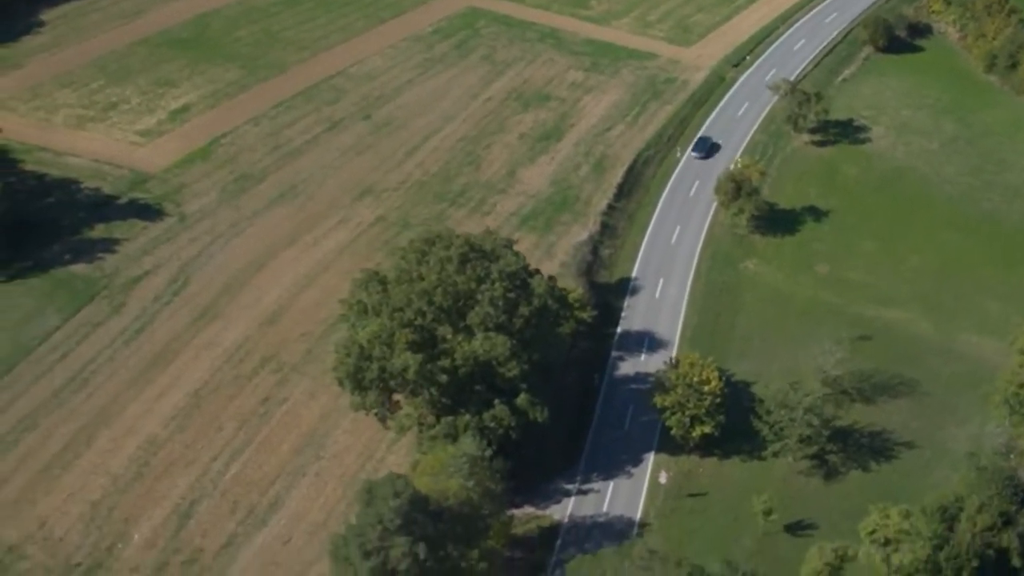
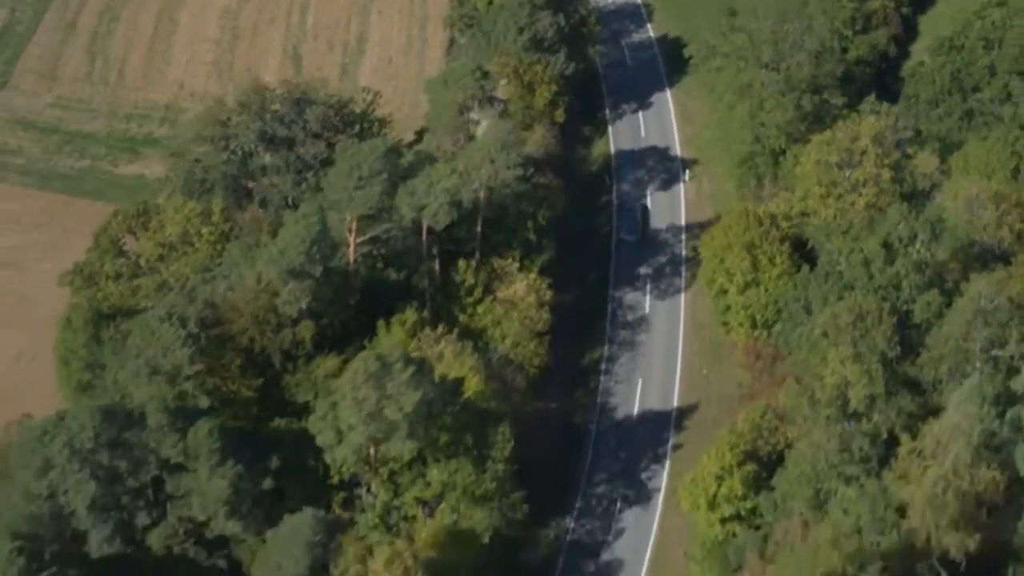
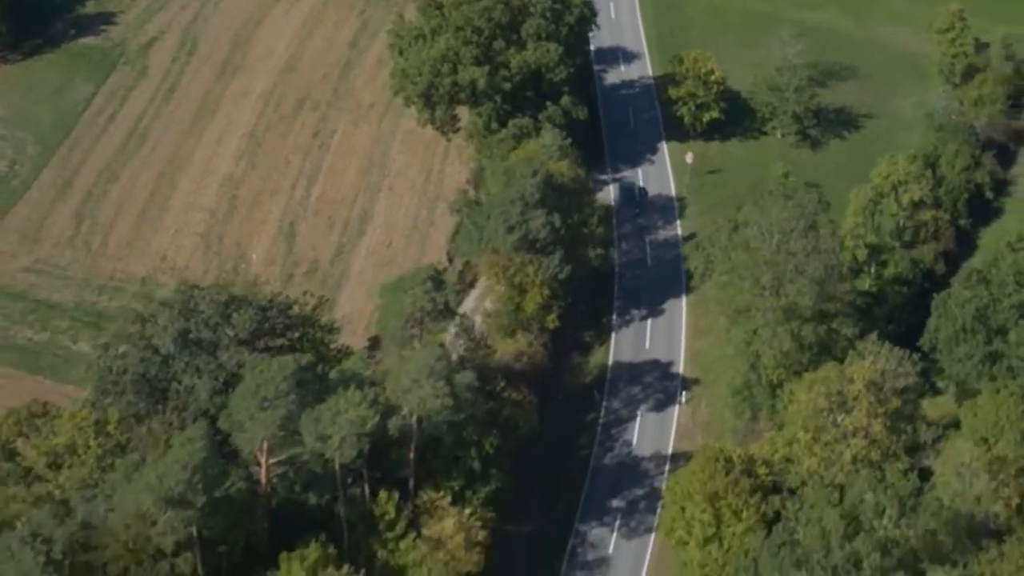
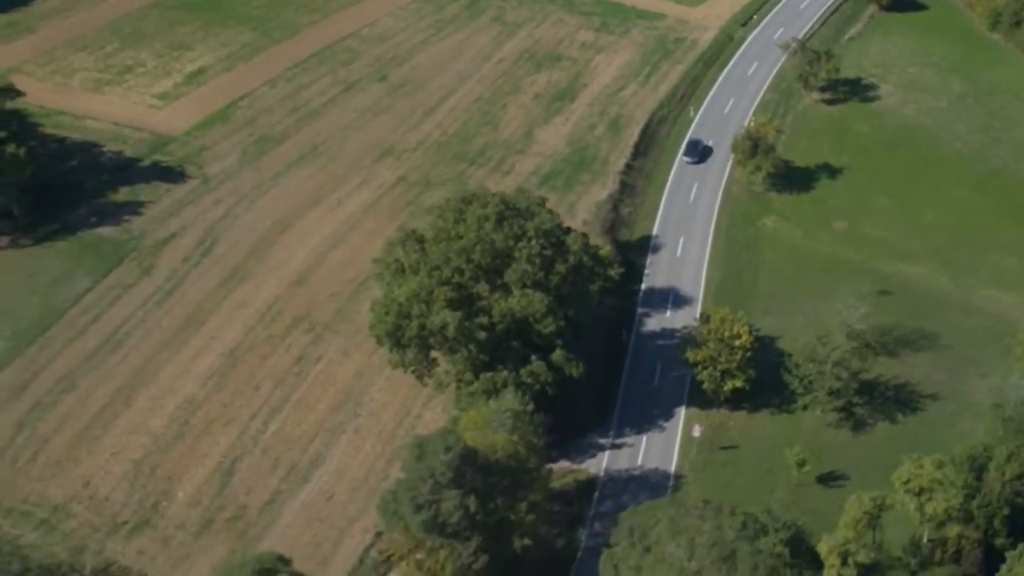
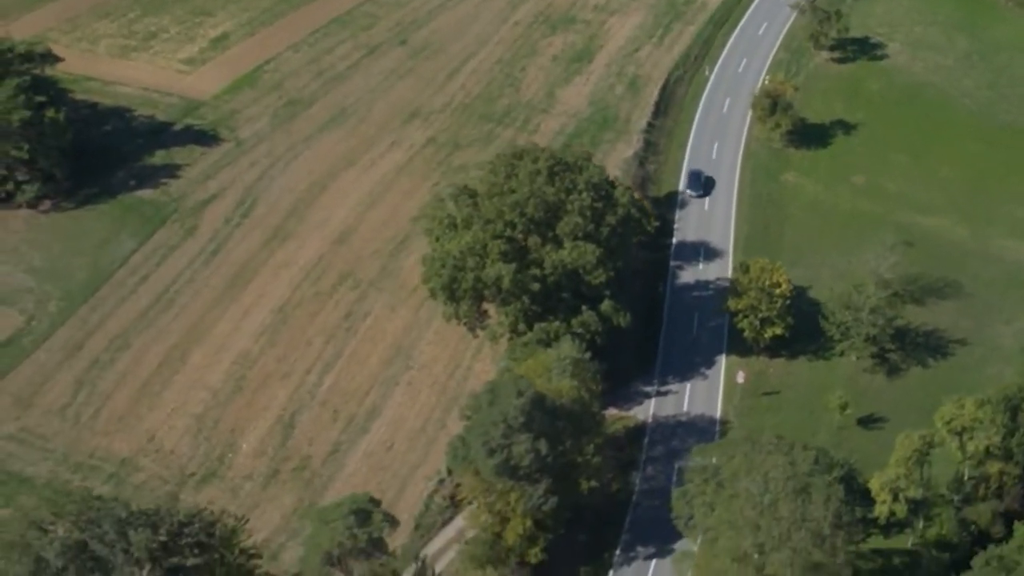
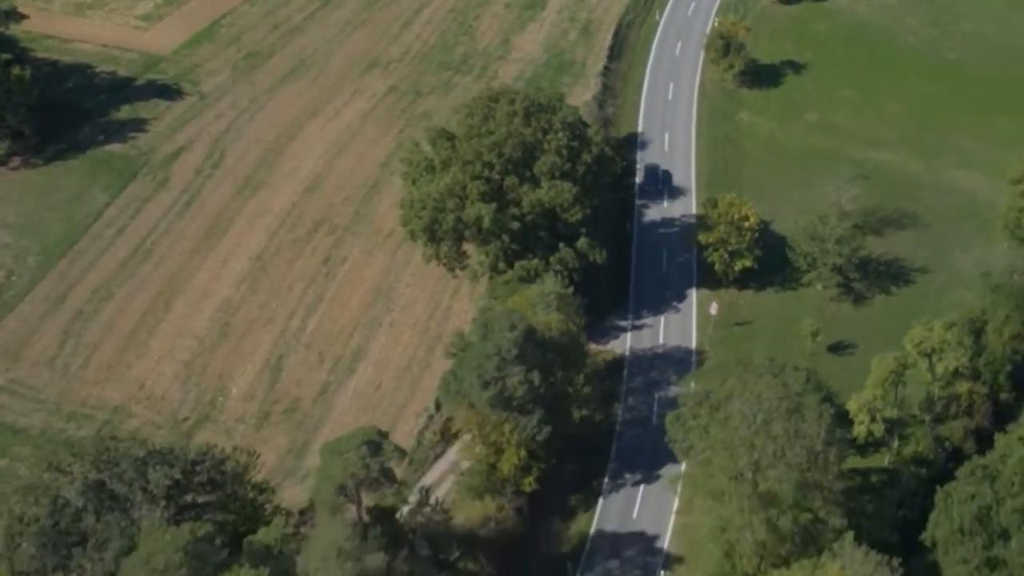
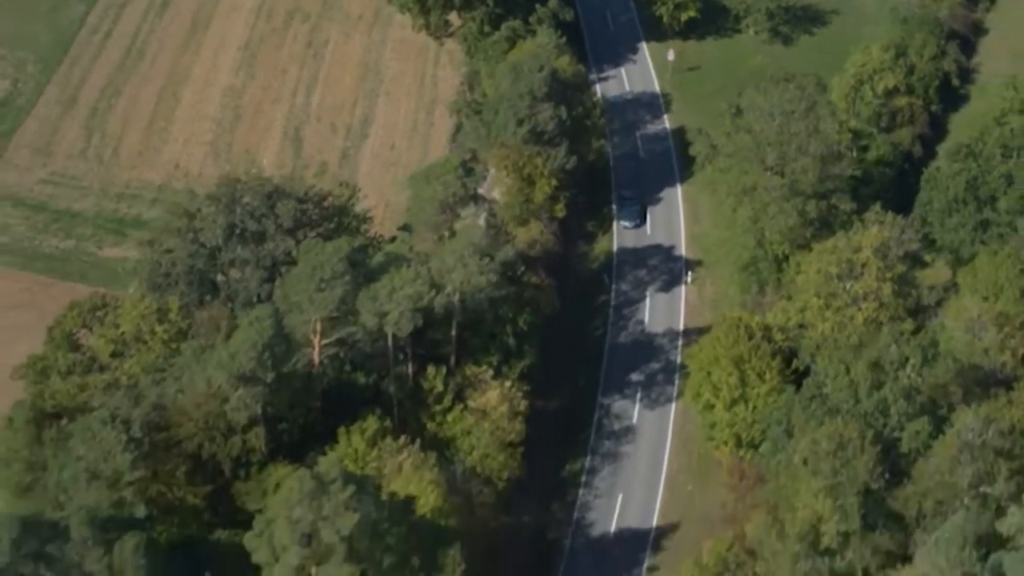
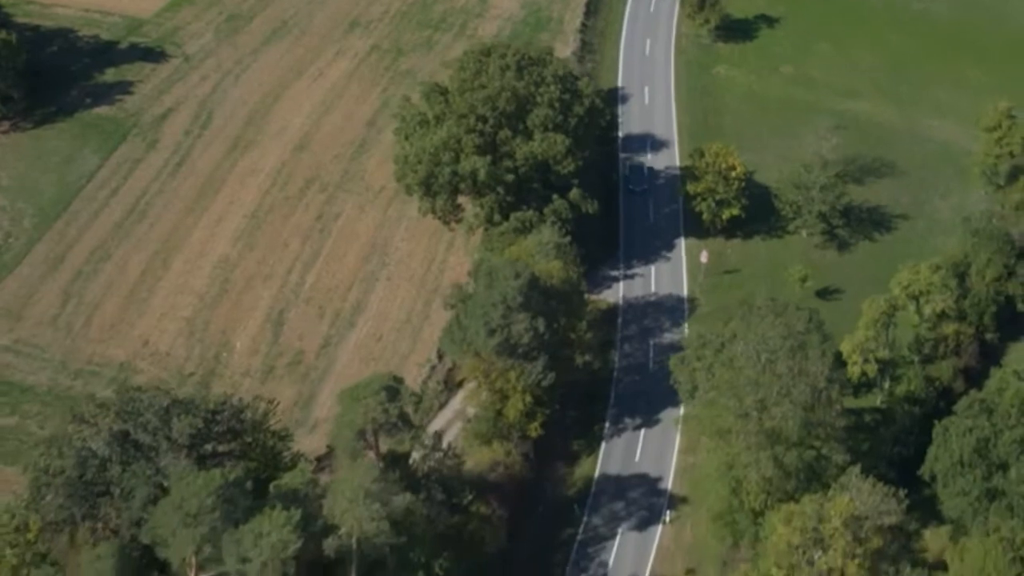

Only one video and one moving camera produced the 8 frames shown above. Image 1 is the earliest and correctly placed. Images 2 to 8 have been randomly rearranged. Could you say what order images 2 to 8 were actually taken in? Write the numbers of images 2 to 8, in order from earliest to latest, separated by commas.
4, 5, 6, 8, 3, 7, 2
